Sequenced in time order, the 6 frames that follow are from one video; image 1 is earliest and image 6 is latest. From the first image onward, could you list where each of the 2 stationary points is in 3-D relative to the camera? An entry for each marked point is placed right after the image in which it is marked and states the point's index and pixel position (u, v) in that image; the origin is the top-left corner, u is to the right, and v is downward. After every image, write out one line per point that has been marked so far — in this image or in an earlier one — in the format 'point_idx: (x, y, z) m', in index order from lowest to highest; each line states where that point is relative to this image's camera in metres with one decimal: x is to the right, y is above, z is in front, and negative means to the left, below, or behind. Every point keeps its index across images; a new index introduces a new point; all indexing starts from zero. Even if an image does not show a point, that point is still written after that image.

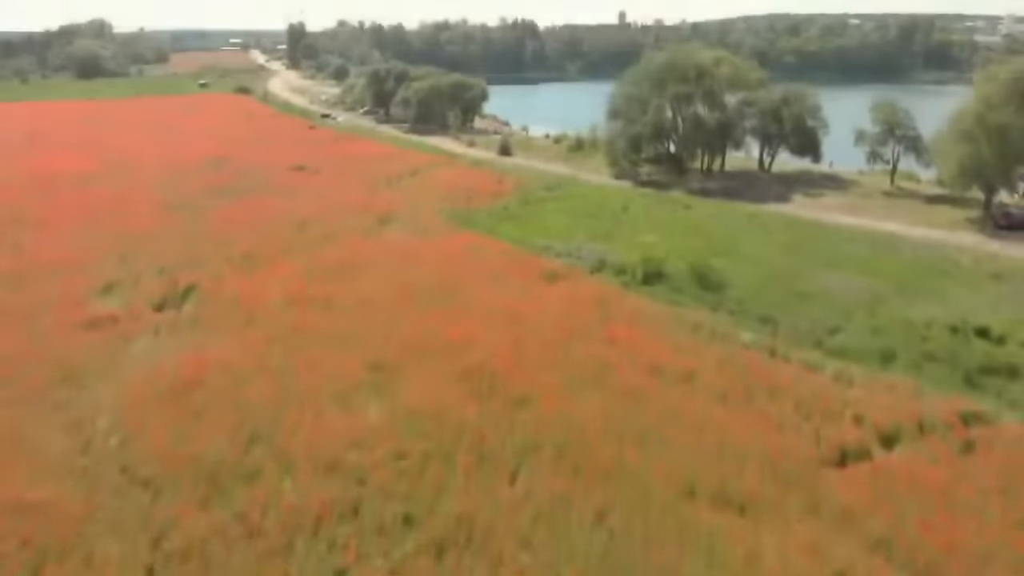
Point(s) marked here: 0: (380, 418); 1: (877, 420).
0: (-2.9, -2.9, +18.7) m
1: (+8.1, -2.9, +19.1) m
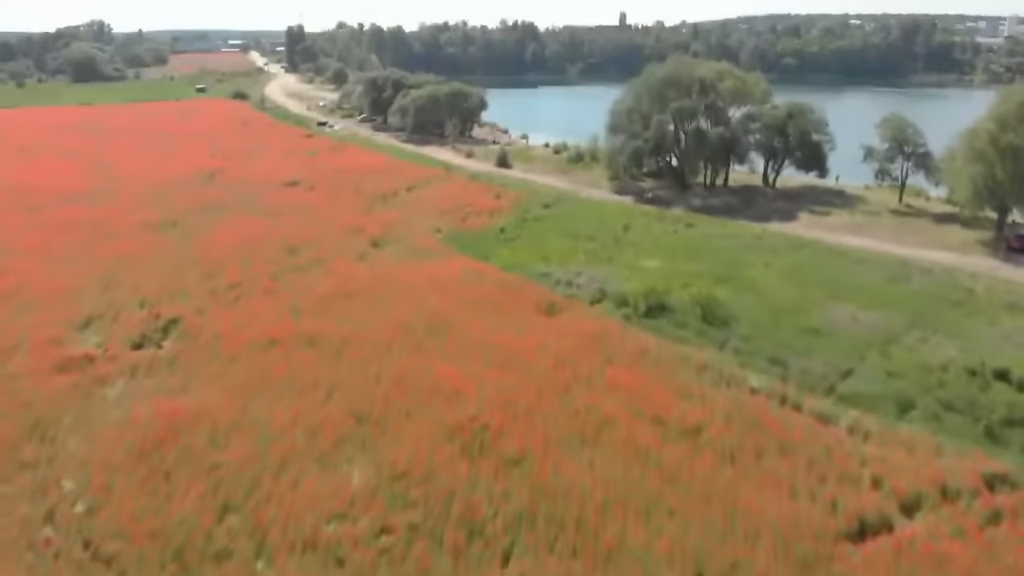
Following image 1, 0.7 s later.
0: (-3.0, -4.0, +17.4) m
1: (+8.0, -4.1, +17.8) m
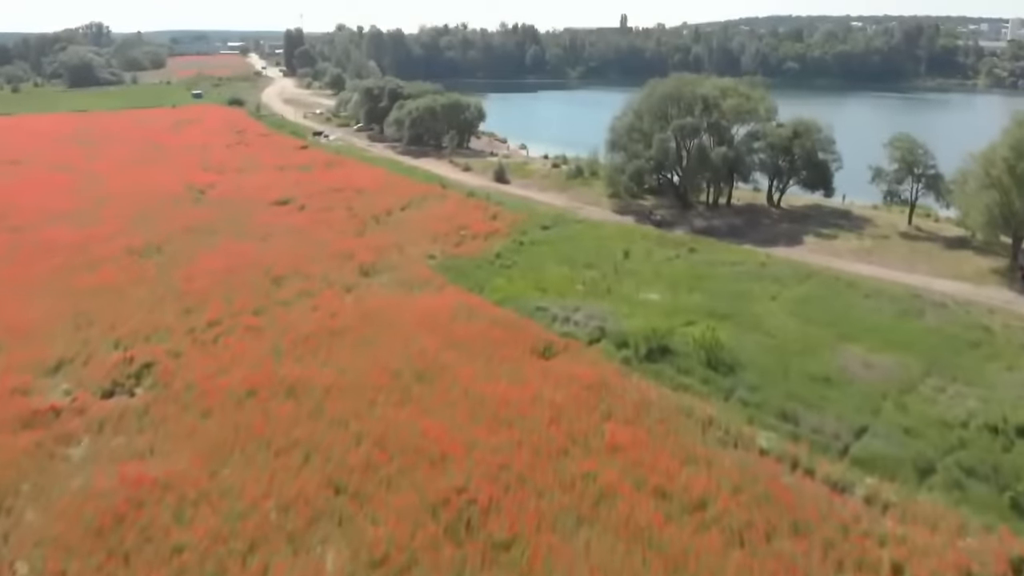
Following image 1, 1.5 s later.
0: (-3.2, -5.3, +16.0) m
1: (+7.8, -5.4, +16.3) m
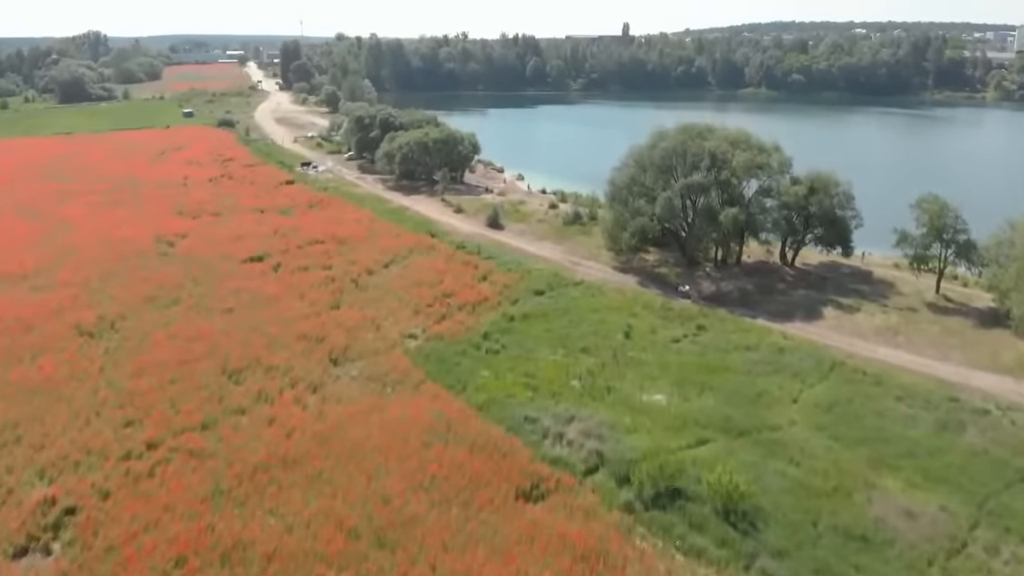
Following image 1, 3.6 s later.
0: (-3.7, -8.8, +12.1) m
1: (+7.2, -8.9, +12.5) m
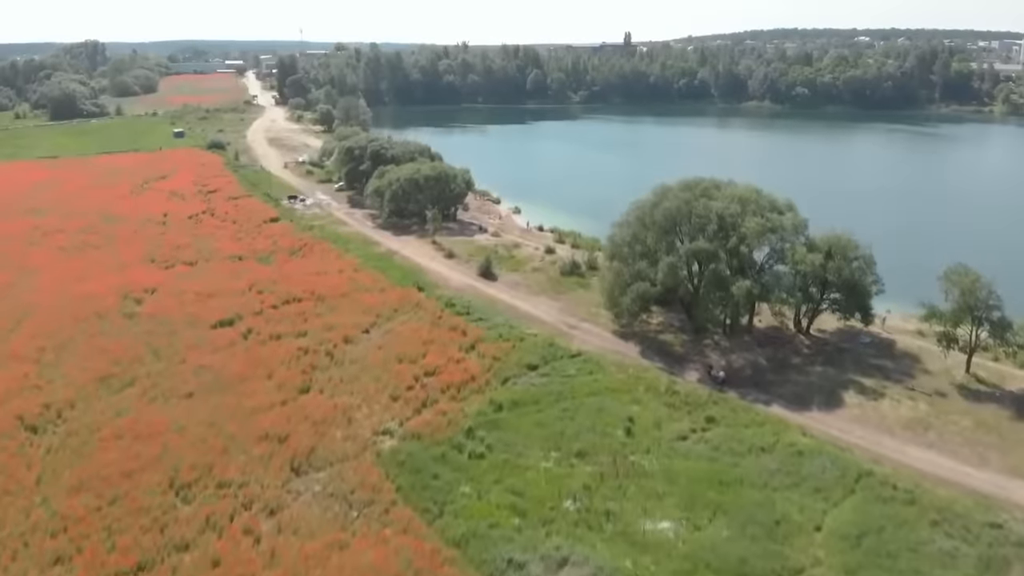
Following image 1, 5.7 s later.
0: (-4.3, -12.1, +8.4) m
1: (+6.7, -12.2, +8.8) m
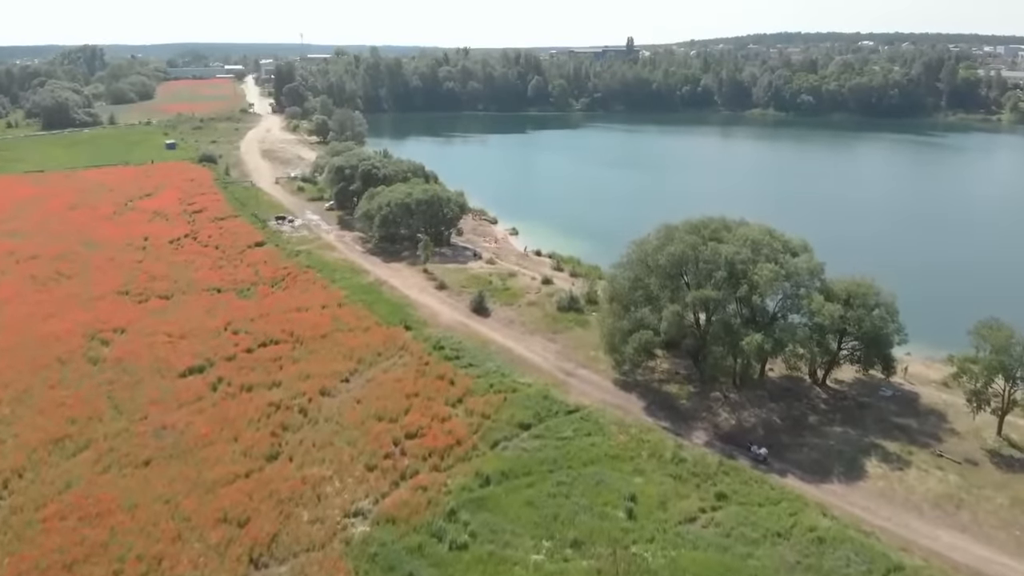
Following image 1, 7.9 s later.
0: (-4.8, -14.2, +5.2) m
1: (+6.2, -14.4, +5.5) m
